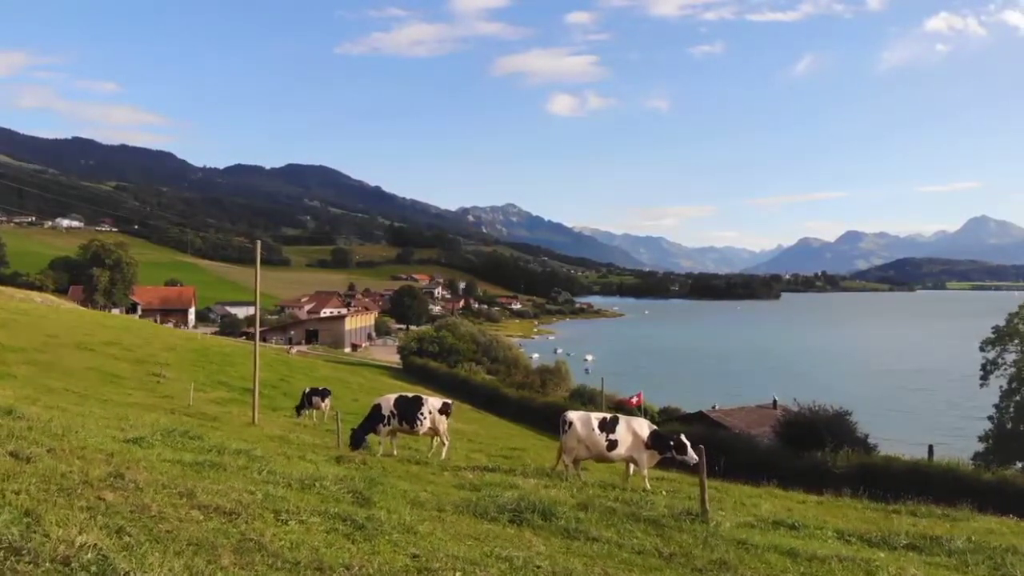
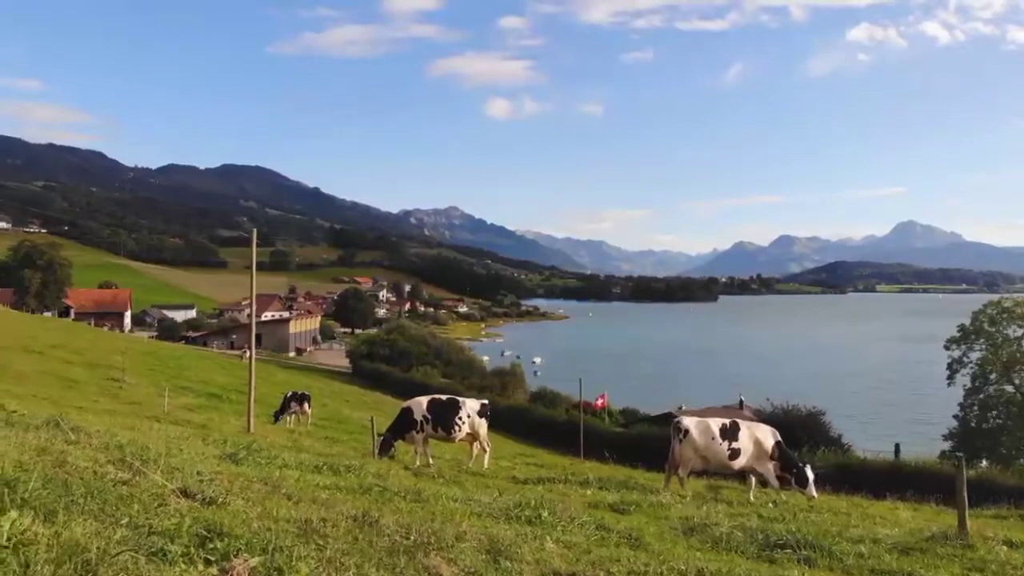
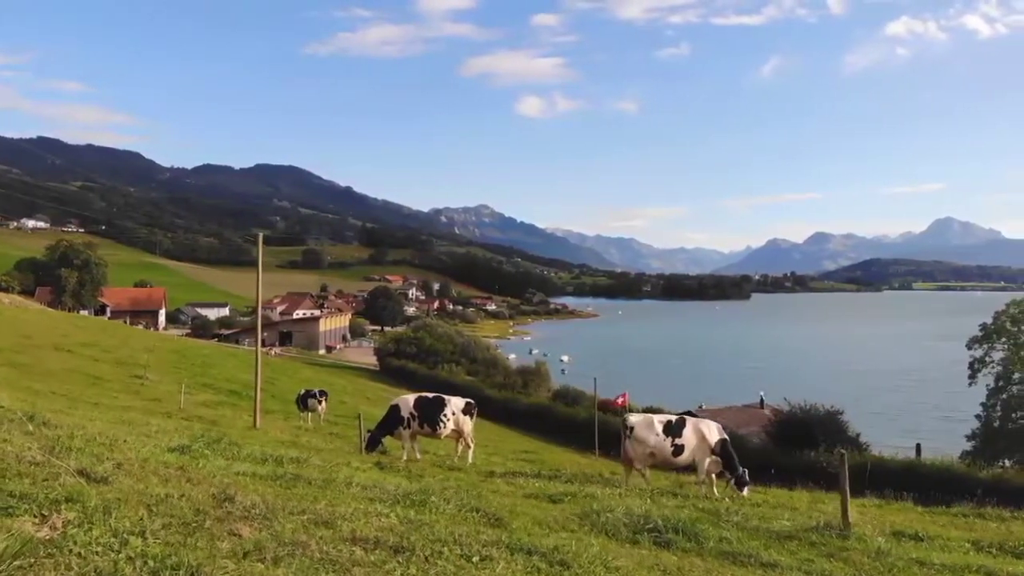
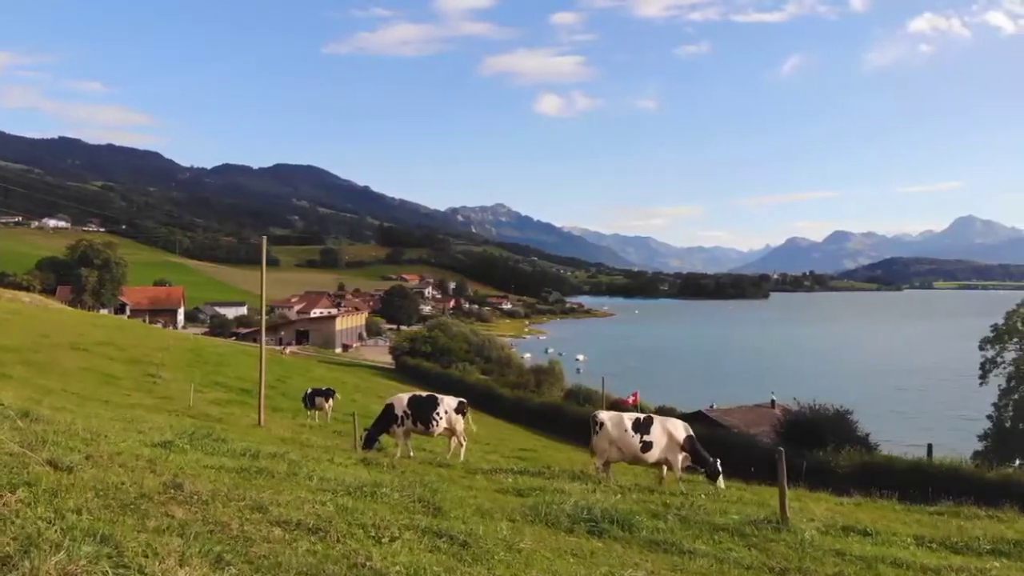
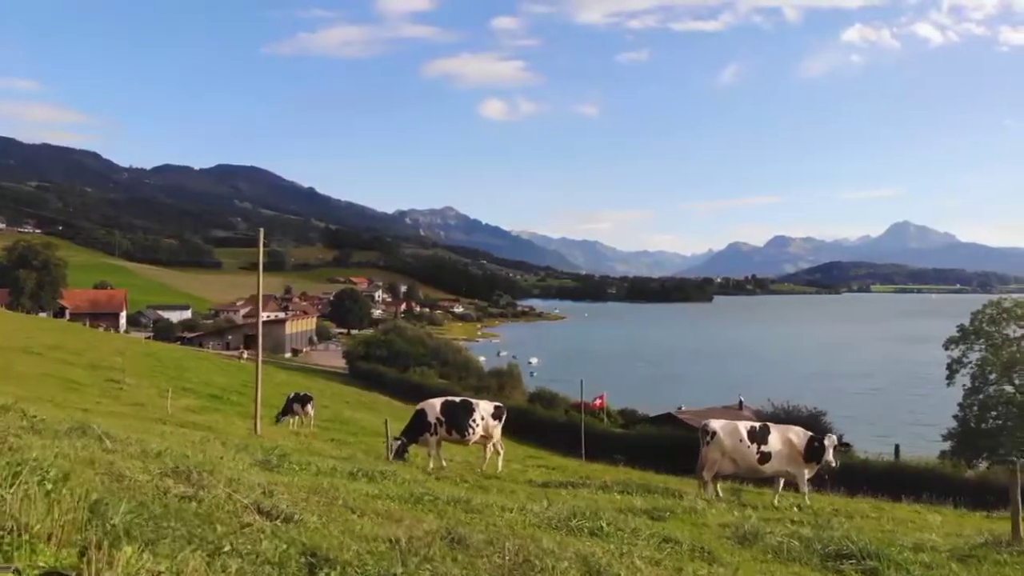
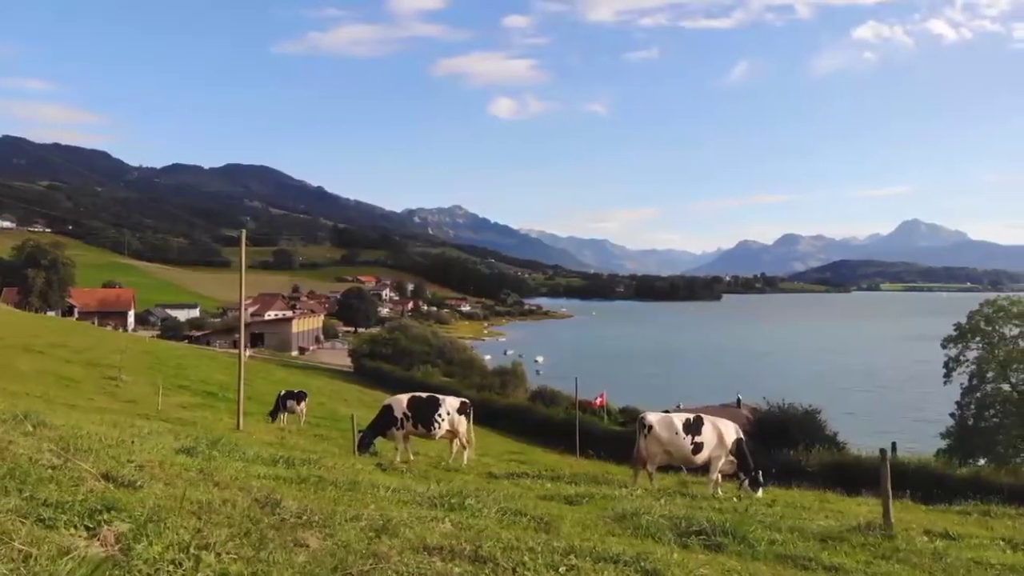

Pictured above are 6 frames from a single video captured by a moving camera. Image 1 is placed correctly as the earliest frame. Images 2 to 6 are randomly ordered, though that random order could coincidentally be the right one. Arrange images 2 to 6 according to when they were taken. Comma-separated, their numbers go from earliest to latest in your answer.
4, 3, 6, 2, 5
